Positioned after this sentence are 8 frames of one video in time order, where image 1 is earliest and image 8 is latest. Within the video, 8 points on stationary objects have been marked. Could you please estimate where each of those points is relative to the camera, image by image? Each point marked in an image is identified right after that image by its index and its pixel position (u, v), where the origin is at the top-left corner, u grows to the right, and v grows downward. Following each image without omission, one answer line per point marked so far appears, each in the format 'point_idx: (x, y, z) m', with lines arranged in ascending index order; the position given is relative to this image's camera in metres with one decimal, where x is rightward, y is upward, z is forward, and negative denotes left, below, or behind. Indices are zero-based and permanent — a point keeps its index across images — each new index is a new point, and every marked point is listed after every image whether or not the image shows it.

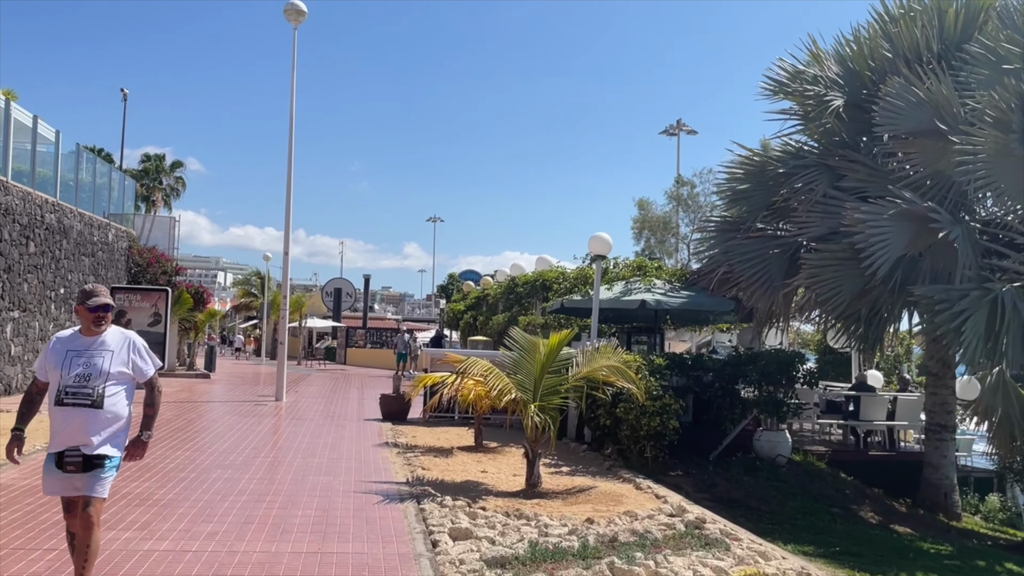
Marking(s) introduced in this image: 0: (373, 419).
0: (-2.5, -2.4, +15.4) m
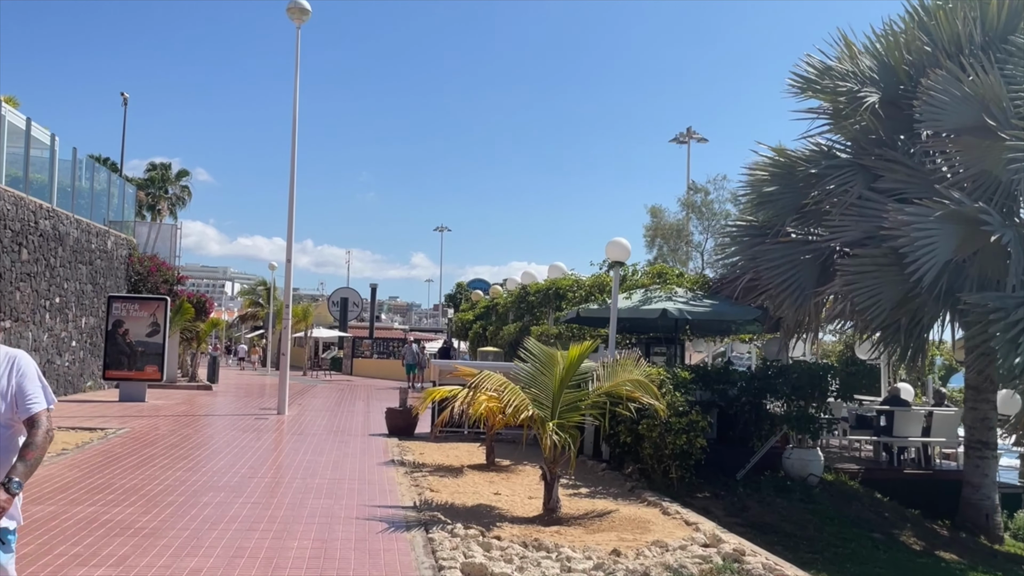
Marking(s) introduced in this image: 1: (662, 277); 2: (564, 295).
0: (-2.3, -2.5, +14.7) m
1: (+2.4, +0.2, +13.7) m
2: (+1.0, -0.1, +16.2) m
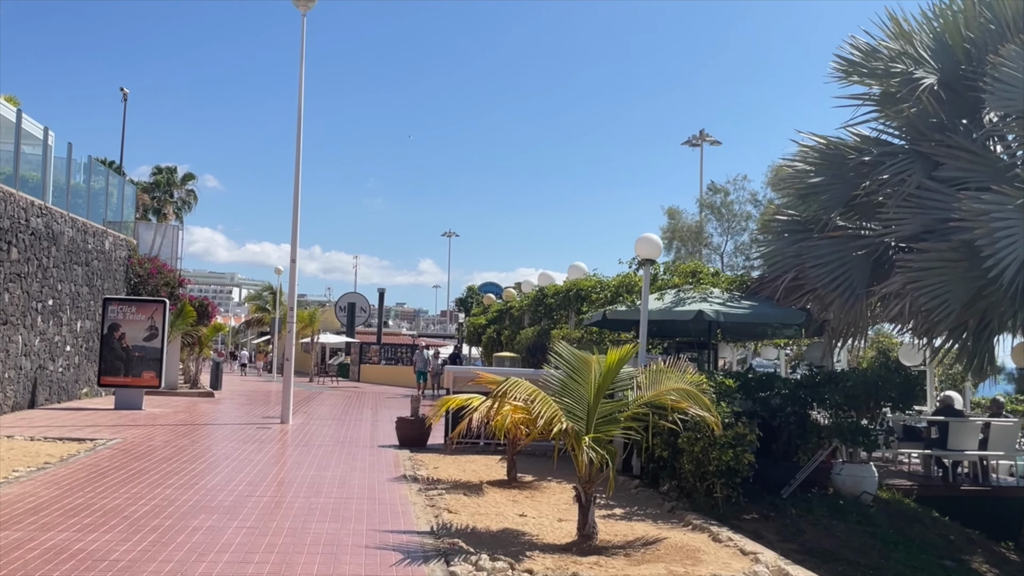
0: (-2.0, -2.6, +13.7) m
1: (+2.7, +0.2, +12.7) m
2: (+1.3, -0.2, +15.2) m
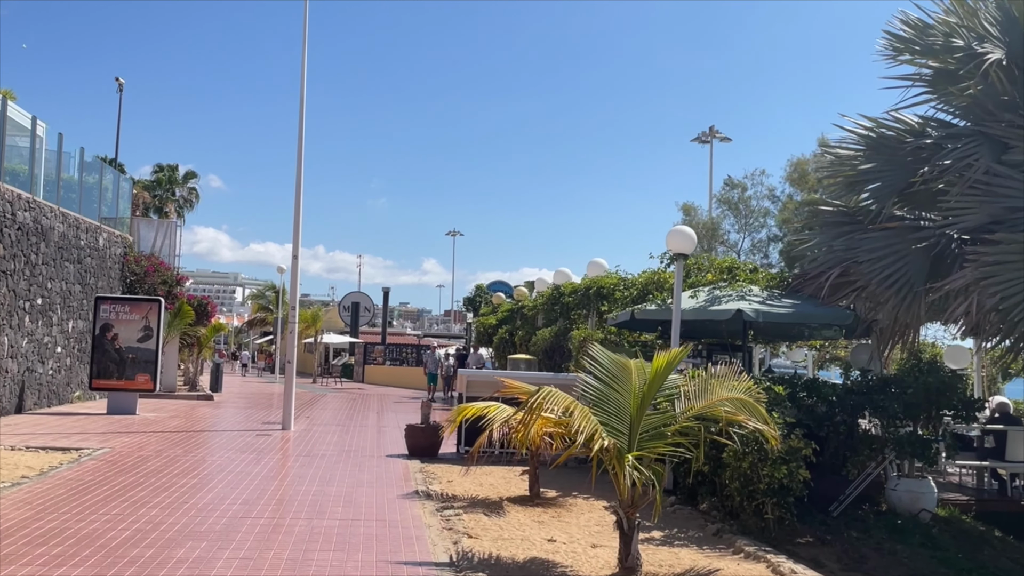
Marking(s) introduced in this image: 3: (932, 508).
0: (-1.7, -2.5, +12.7) m
1: (+3.0, +0.2, +11.7) m
2: (+1.6, -0.1, +14.2) m
3: (+4.8, -2.5, +9.6) m
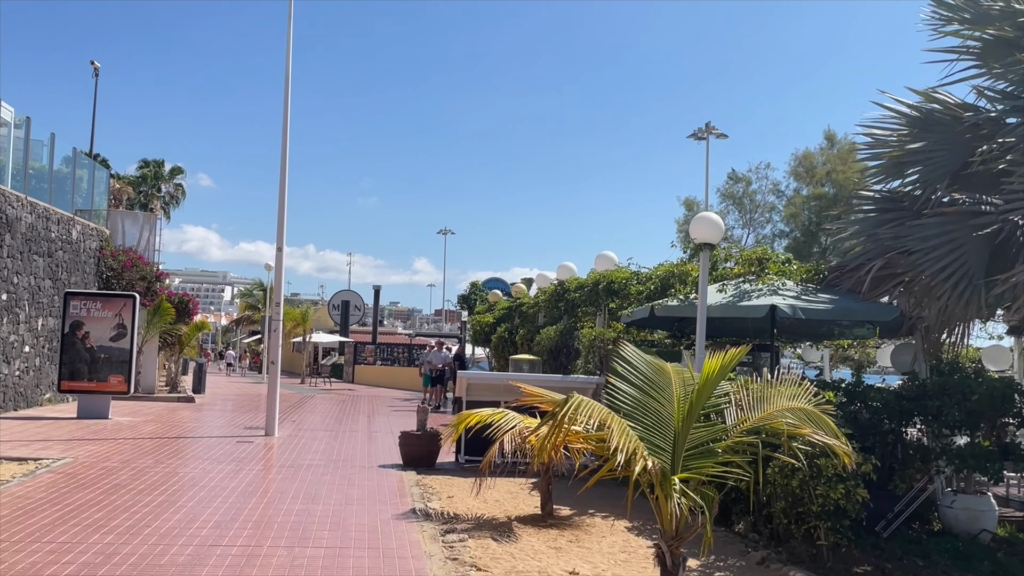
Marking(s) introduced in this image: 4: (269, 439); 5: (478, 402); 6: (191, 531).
0: (-1.7, -2.4, +11.6) m
1: (+3.1, +0.3, +10.6) m
2: (+1.7, 0.0, +13.1) m
3: (+4.9, -2.4, +8.6) m
4: (-4.1, -2.5, +14.2) m
5: (-0.5, -1.7, +12.4) m
6: (-2.8, -2.1, +7.4) m
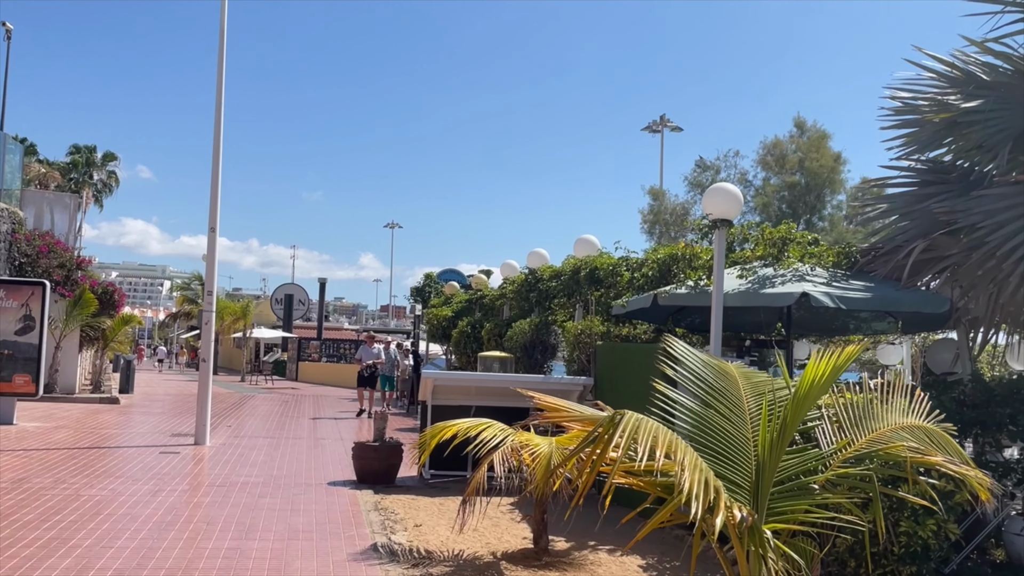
0: (-2.0, -2.3, +9.8) m
1: (+2.9, +0.4, +9.1) m
2: (+1.3, +0.1, +11.6) m
3: (+4.7, -2.3, +7.2) m
4: (-4.5, -2.3, +12.2) m
5: (-0.8, -1.5, +10.7) m
6: (-2.8, -2.0, +5.6) m
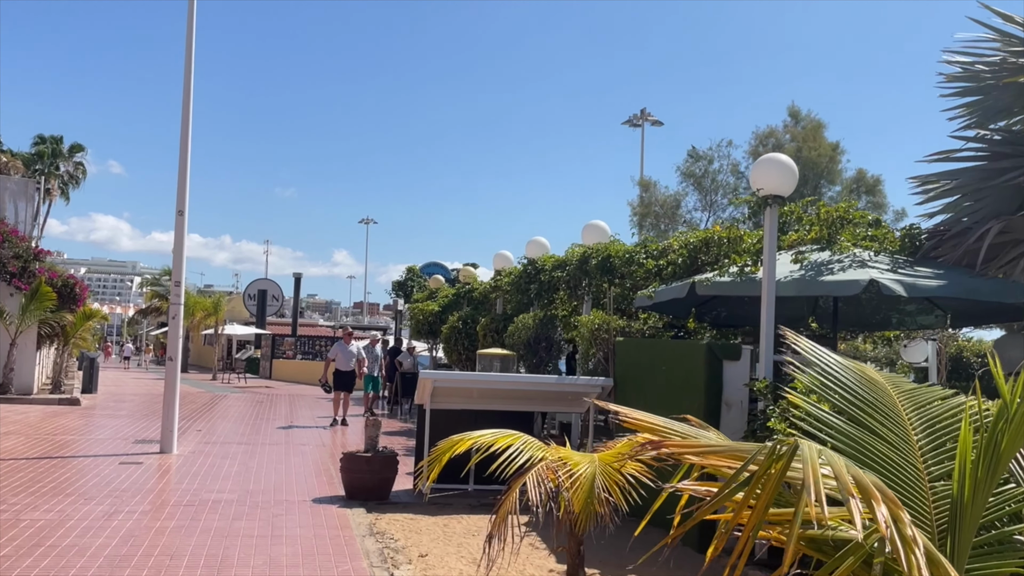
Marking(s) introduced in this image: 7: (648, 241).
0: (-1.9, -2.1, +8.6) m
1: (+3.0, +0.5, +8.0) m
2: (+1.3, +0.2, +10.4) m
3: (+4.9, -2.2, +6.2) m
4: (-4.5, -2.2, +10.9) m
5: (-0.7, -1.4, +9.5) m
6: (-2.6, -1.9, +4.4) m
7: (+1.7, +0.6, +10.3) m
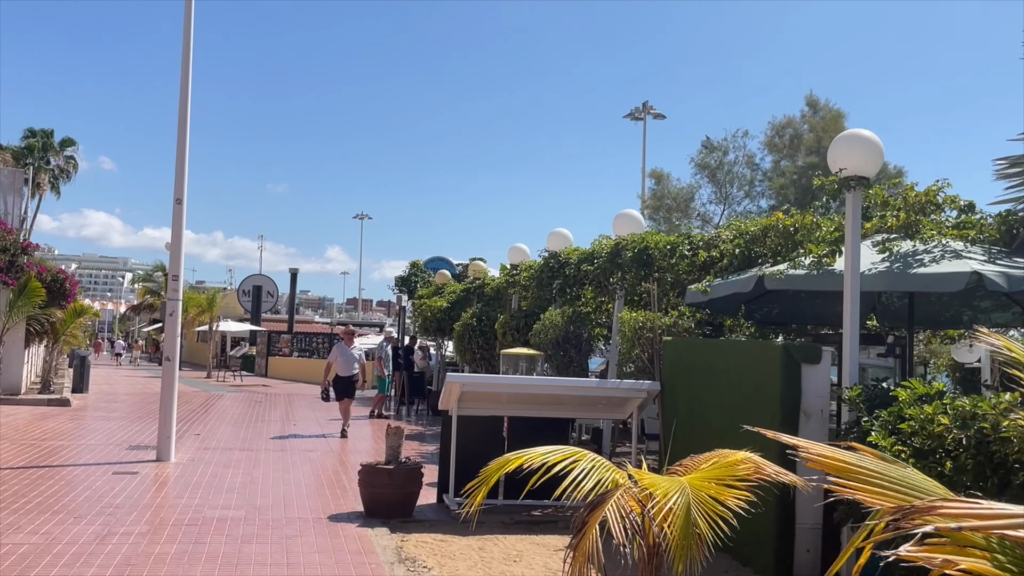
0: (-1.5, -2.1, +7.7) m
1: (+3.3, +0.6, +7.2) m
2: (+1.7, +0.3, +9.6) m
3: (+5.3, -2.1, +5.4) m
4: (-4.1, -2.1, +10.1) m
5: (-0.4, -1.3, +8.6) m
6: (-2.2, -1.8, +3.5) m
7: (+2.0, +0.7, +9.4) m
